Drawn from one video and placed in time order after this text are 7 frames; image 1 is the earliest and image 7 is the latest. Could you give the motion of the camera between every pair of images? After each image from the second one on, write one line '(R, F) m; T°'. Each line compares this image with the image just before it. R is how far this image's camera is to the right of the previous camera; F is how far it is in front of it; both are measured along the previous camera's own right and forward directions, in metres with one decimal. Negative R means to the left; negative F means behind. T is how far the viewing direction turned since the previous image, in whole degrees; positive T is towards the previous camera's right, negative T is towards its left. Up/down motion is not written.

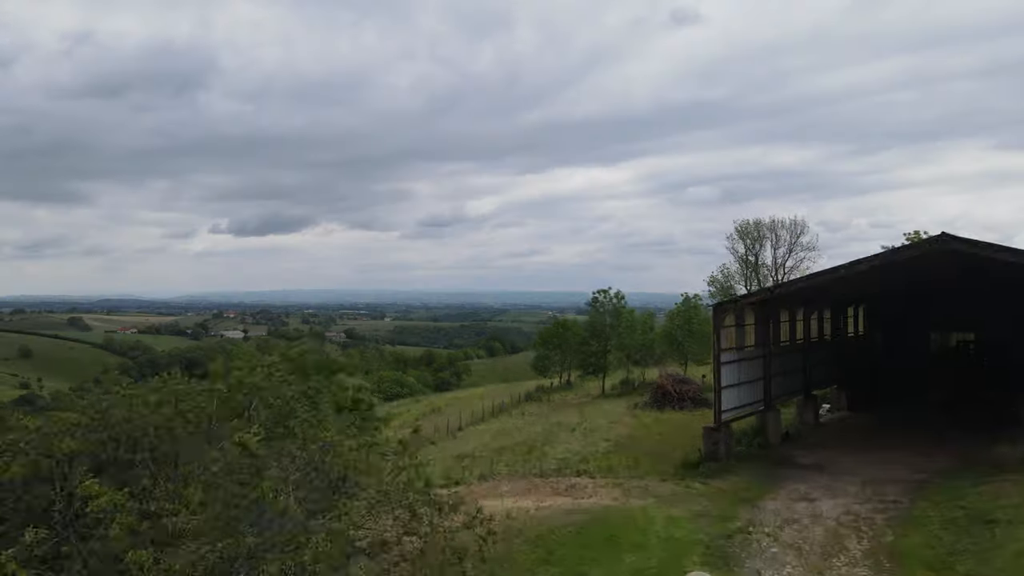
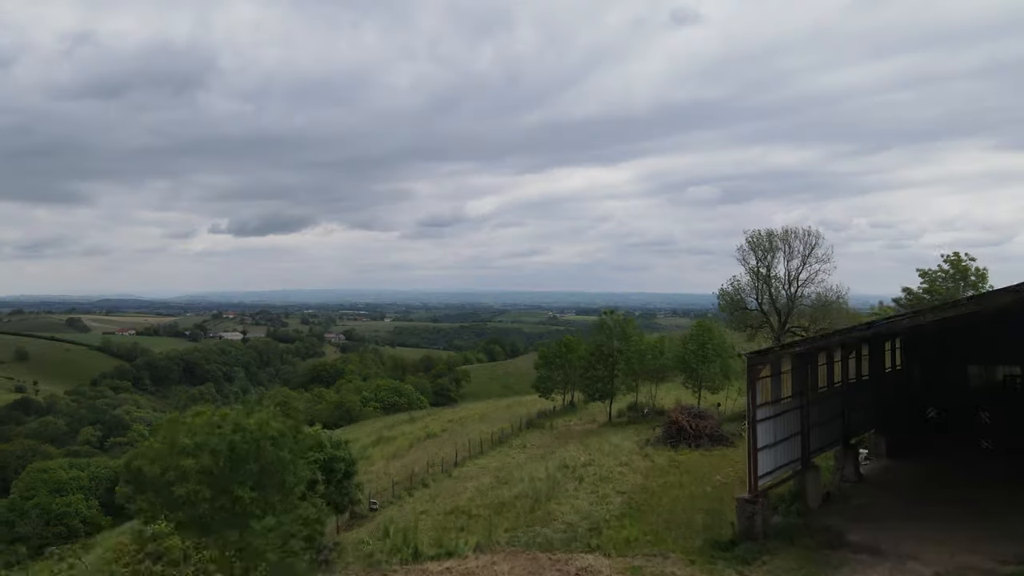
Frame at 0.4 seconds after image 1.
(0.0, +1.3) m; 0°
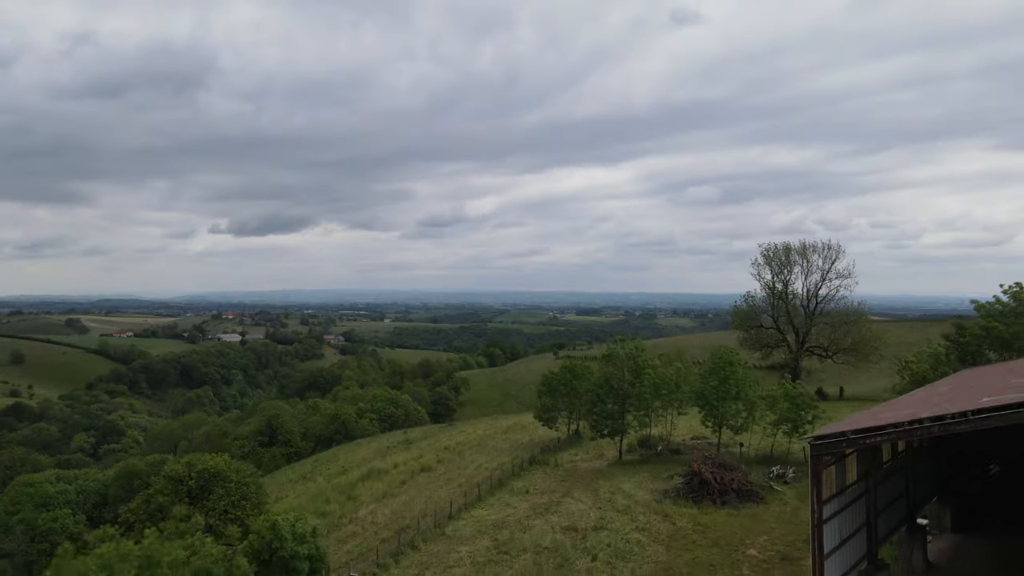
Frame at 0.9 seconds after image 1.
(0.0, +1.6) m; 0°
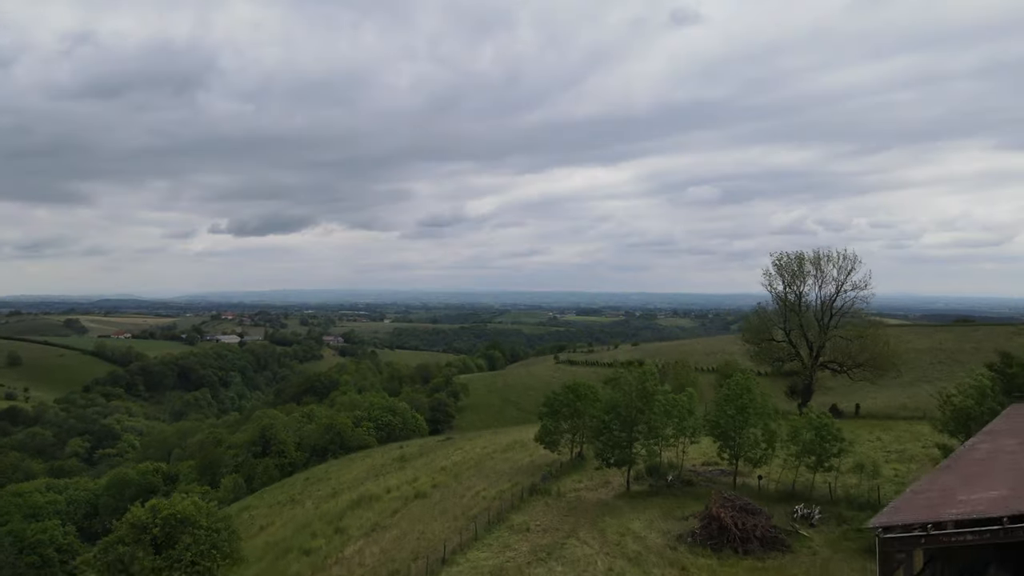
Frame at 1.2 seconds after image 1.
(0.0, +1.1) m; 0°
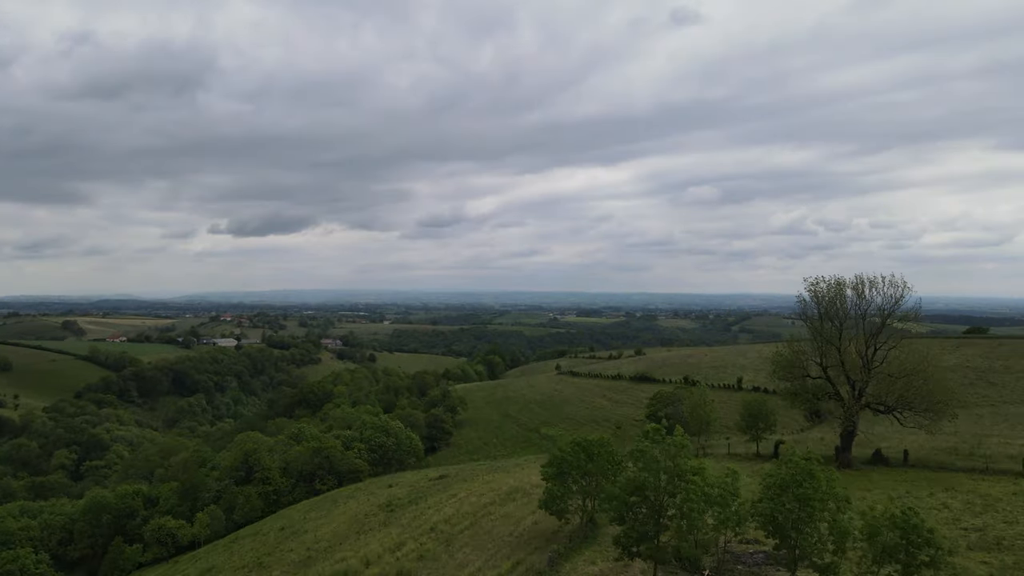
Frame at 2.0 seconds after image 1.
(0.0, +2.9) m; 0°
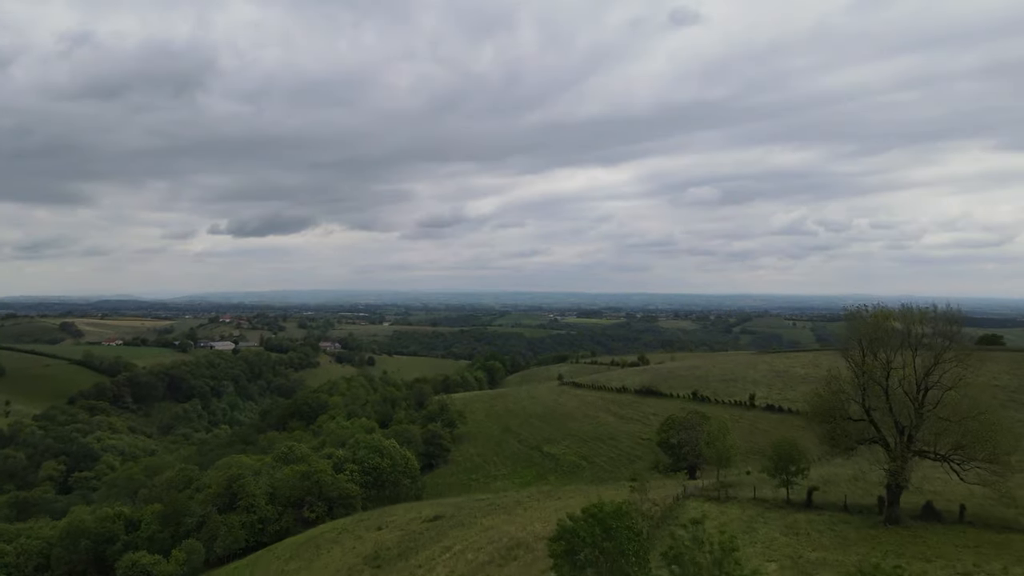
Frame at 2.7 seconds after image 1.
(0.0, +2.5) m; 0°
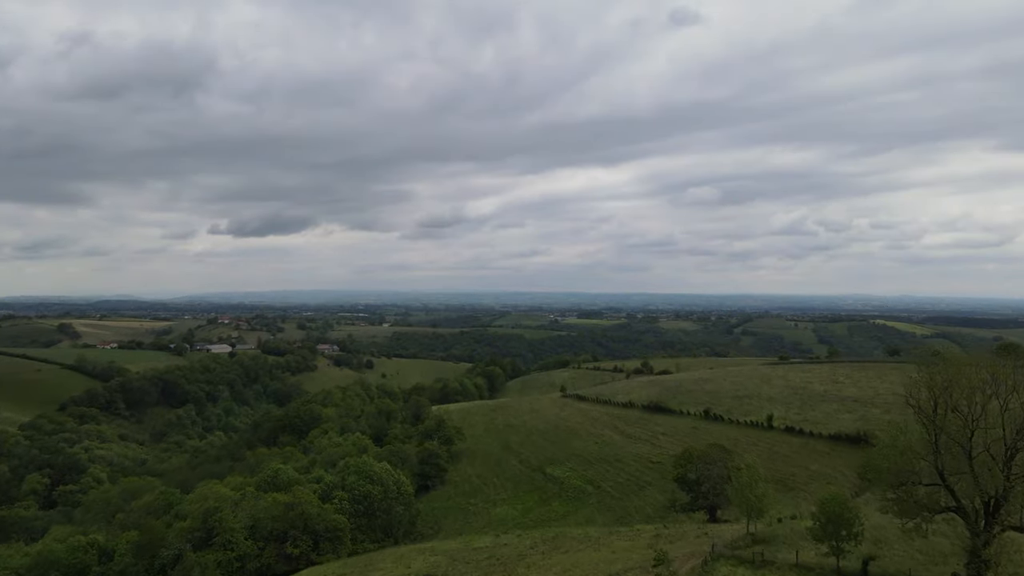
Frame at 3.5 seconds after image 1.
(-0.1, +3.2) m; 0°
